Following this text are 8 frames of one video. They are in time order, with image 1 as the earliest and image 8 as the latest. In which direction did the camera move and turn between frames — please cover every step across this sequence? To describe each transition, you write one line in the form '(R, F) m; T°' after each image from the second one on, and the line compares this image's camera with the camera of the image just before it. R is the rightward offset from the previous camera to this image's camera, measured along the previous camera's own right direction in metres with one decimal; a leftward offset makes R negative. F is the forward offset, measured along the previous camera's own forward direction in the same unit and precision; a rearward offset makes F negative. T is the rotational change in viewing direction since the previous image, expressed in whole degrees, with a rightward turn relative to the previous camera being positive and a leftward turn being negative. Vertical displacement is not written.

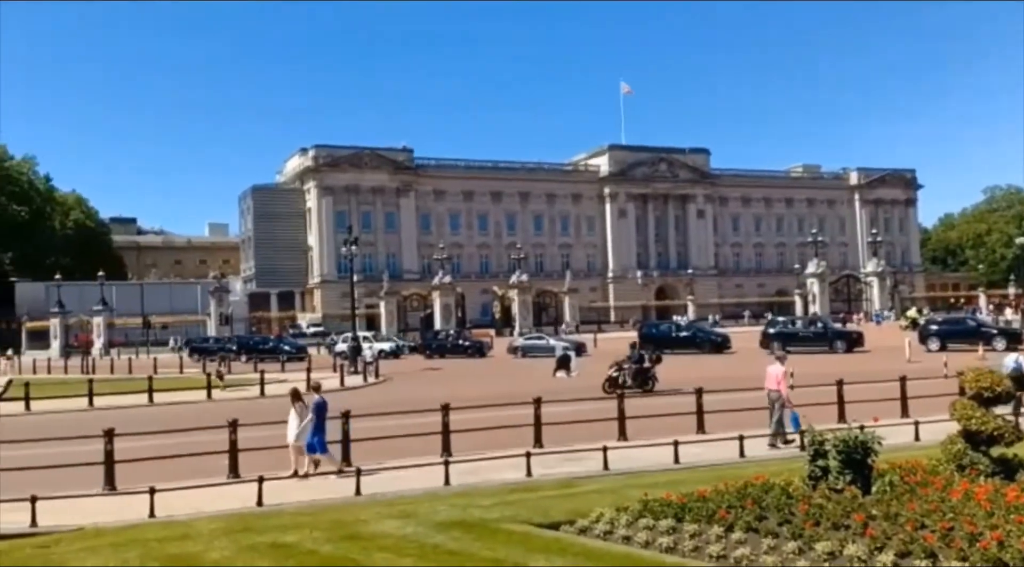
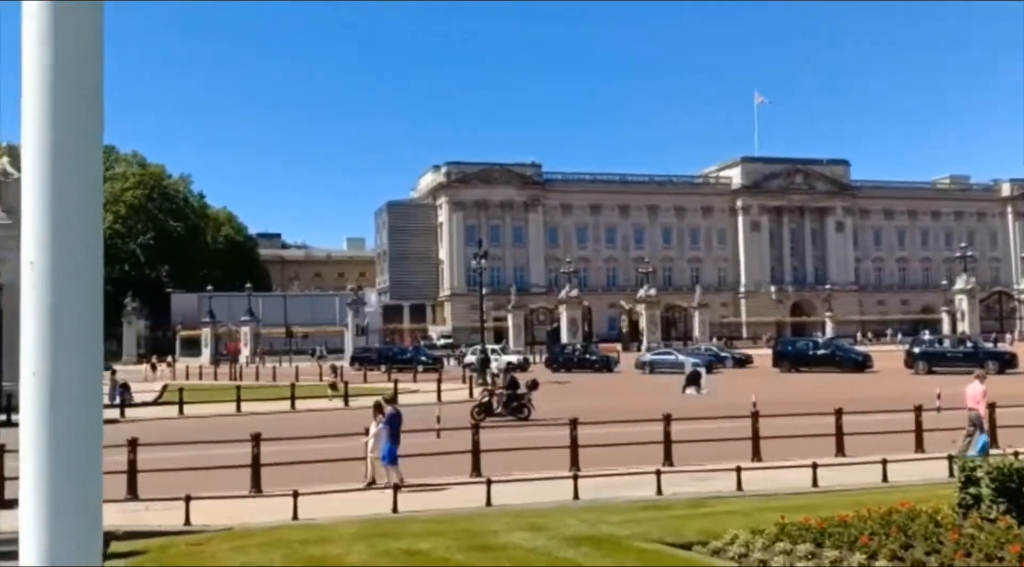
(-0.1, 0.0) m; -8°
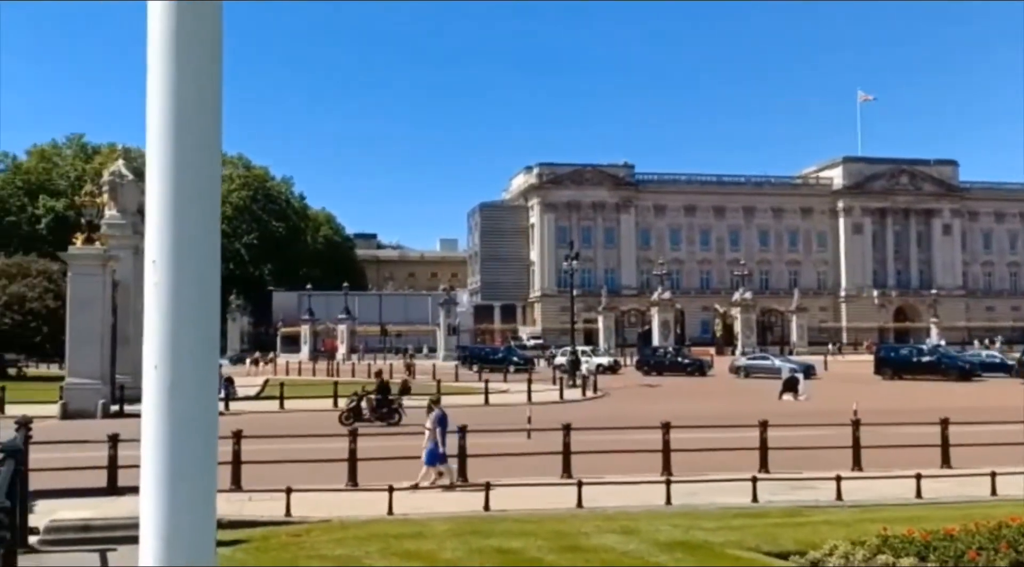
(0.0, 0.0) m; -6°
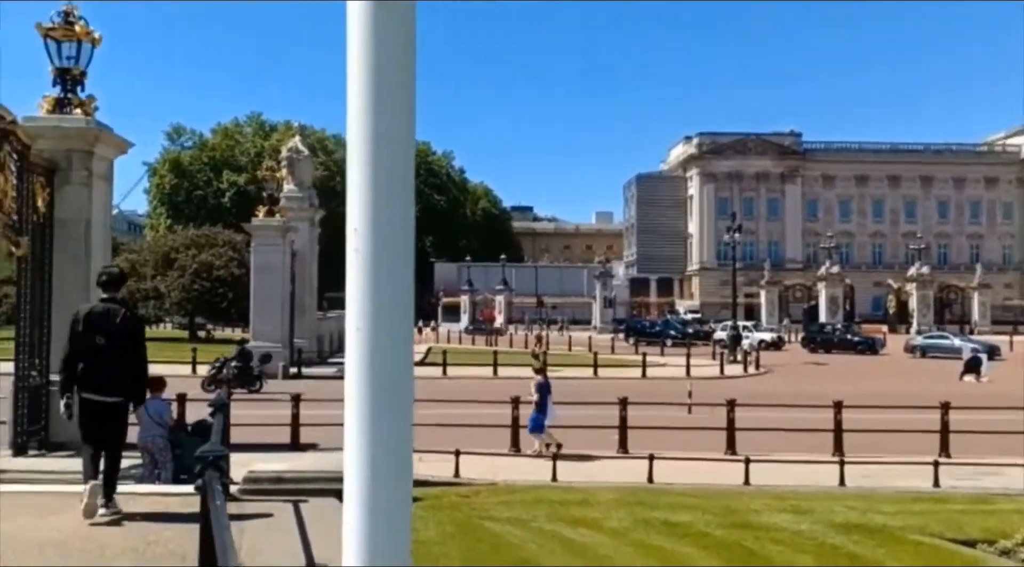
(-0.1, 0.0) m; -10°
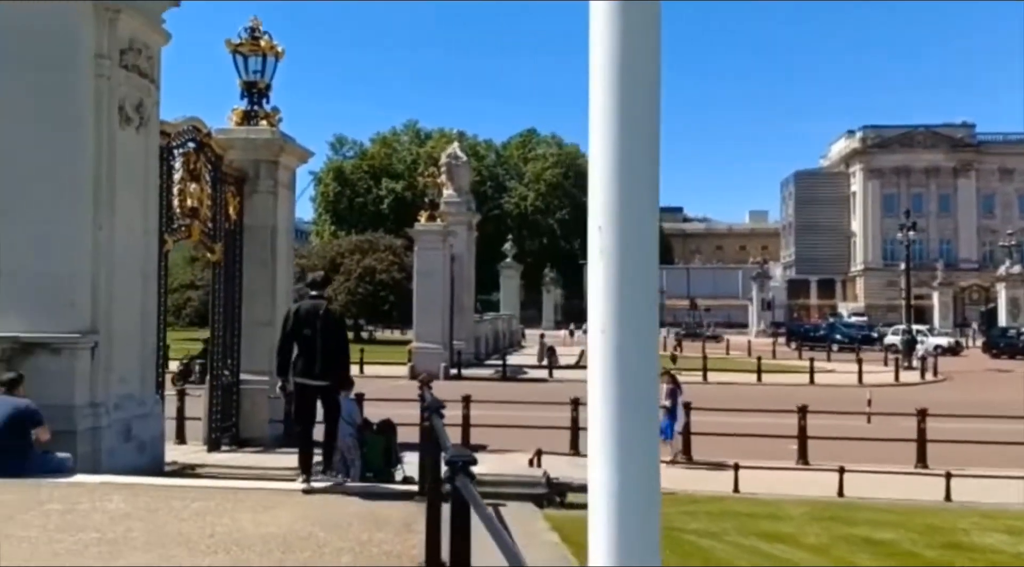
(-0.4, +0.2) m; -9°
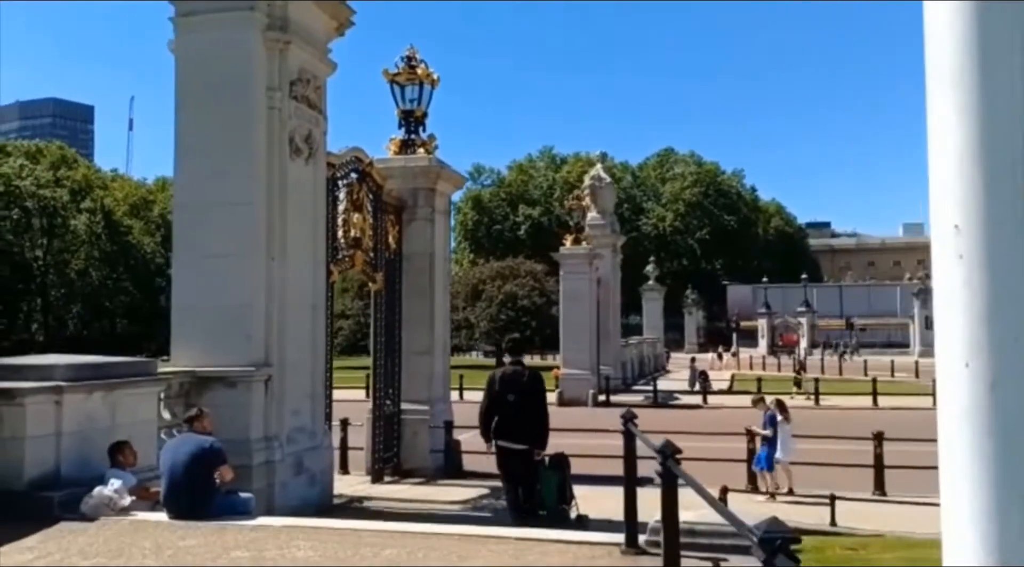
(-0.6, +0.6) m; -8°
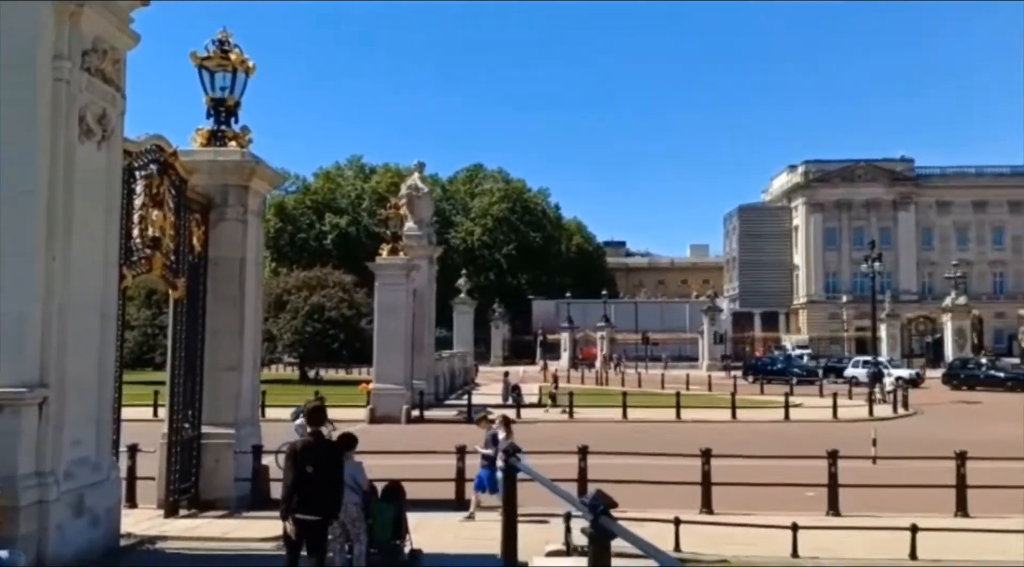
(-0.4, +1.1) m; +12°
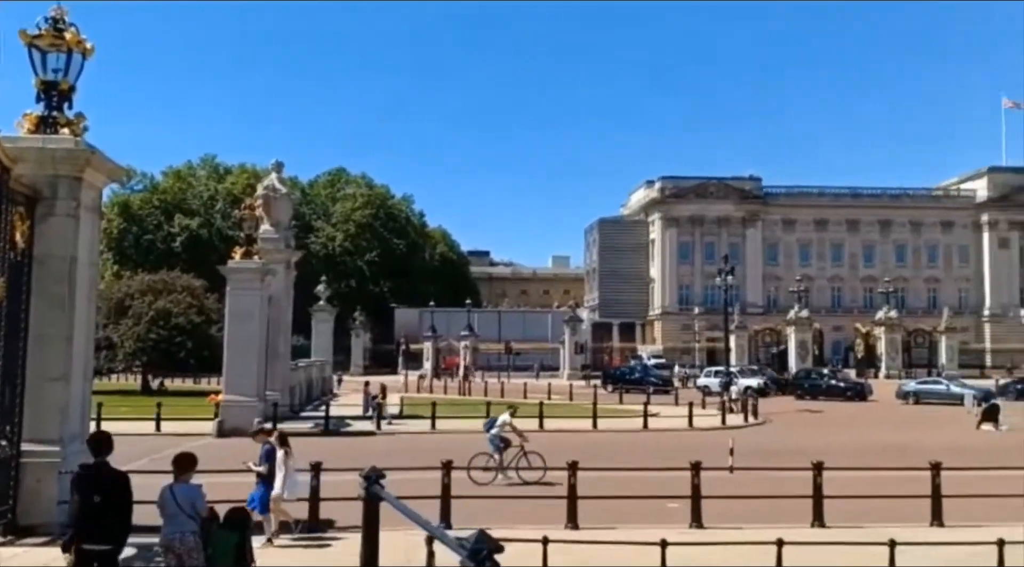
(0.0, +0.6) m; +9°
